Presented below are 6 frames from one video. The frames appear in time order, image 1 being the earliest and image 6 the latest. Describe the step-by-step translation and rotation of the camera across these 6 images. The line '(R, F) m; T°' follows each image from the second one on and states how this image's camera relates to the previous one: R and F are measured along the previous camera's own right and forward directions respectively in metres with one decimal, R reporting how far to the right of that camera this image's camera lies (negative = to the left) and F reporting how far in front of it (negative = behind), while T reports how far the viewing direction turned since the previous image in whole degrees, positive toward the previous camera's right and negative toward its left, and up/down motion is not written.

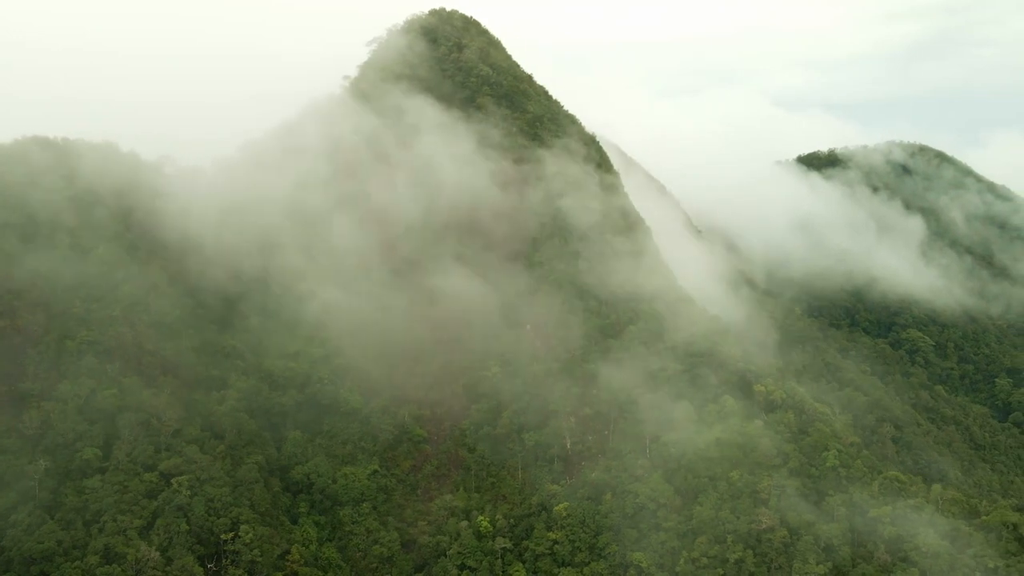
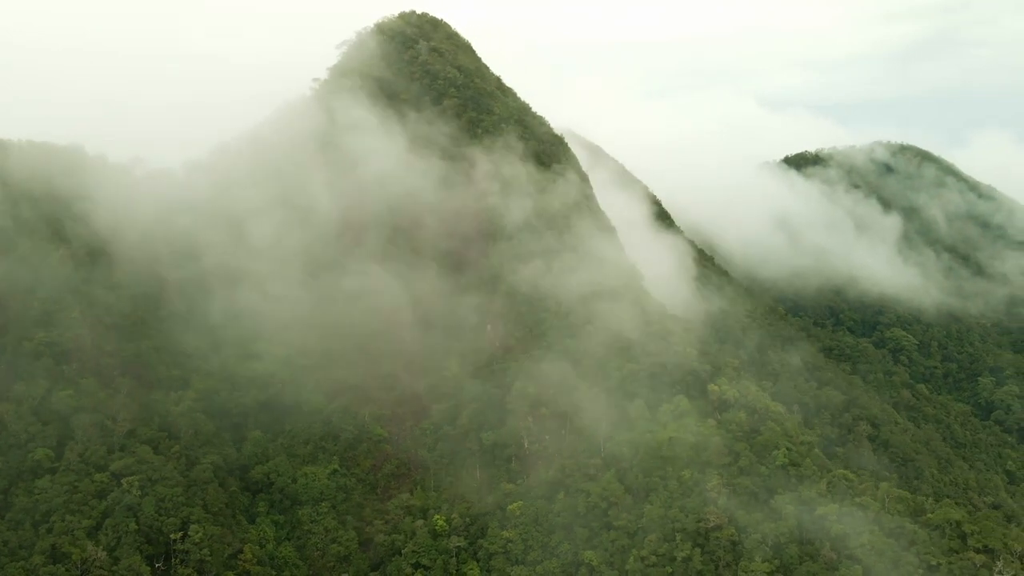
(+1.9, -0.2) m; 0°
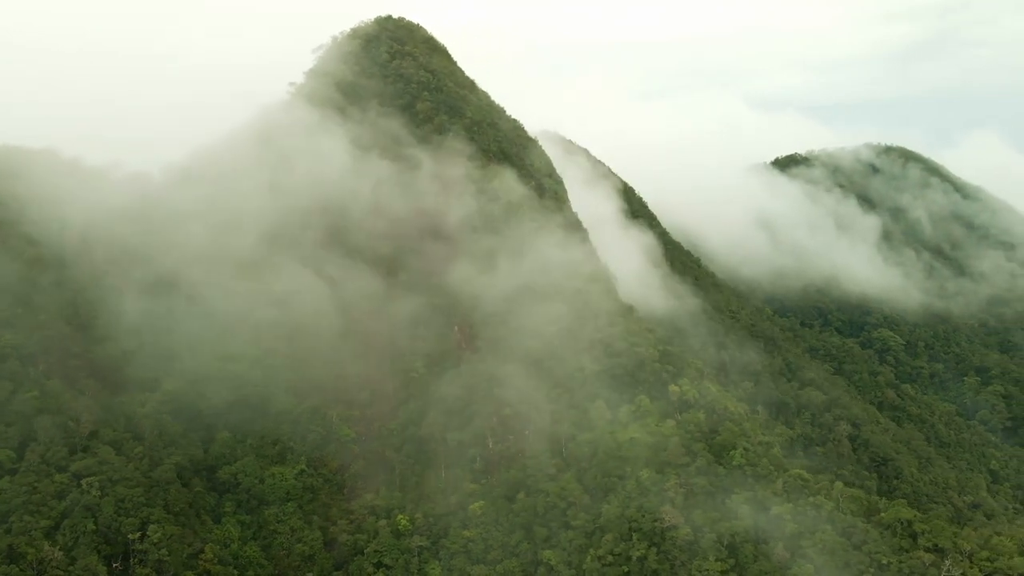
(+1.6, -0.2) m; 0°
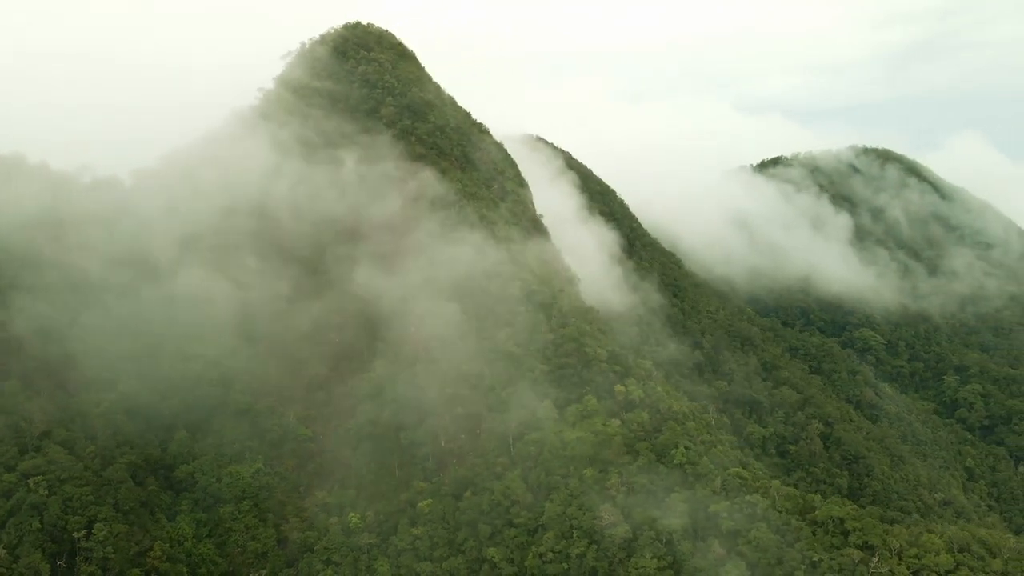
(+2.2, -0.4) m; 0°
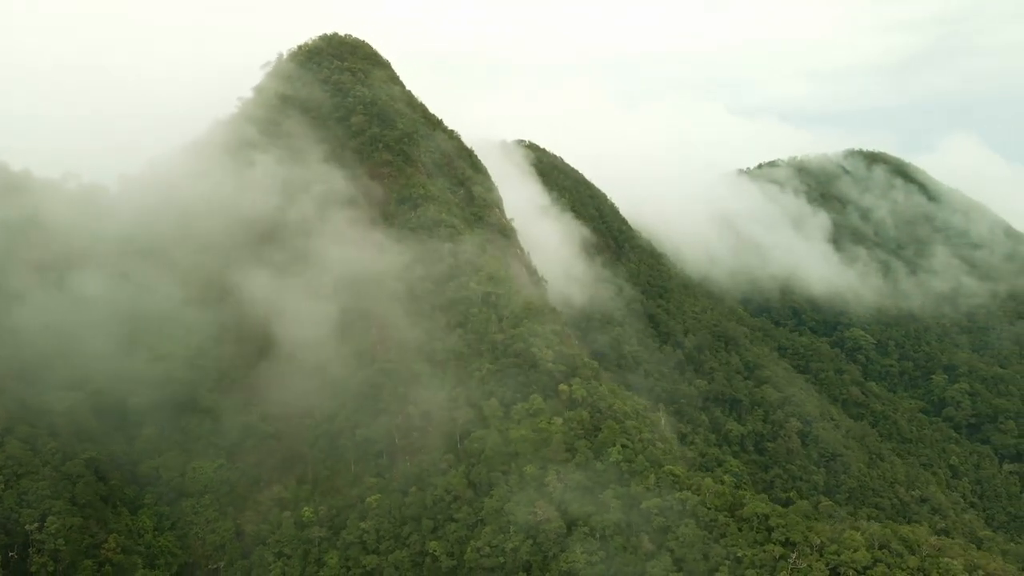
(+3.0, -0.8) m; -1°
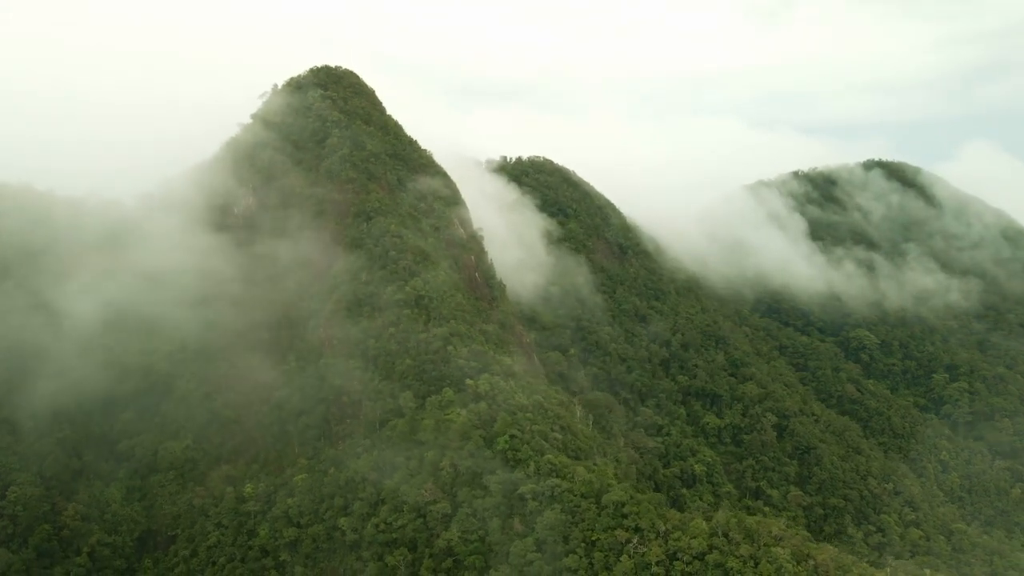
(+7.5, -2.9) m; -5°
